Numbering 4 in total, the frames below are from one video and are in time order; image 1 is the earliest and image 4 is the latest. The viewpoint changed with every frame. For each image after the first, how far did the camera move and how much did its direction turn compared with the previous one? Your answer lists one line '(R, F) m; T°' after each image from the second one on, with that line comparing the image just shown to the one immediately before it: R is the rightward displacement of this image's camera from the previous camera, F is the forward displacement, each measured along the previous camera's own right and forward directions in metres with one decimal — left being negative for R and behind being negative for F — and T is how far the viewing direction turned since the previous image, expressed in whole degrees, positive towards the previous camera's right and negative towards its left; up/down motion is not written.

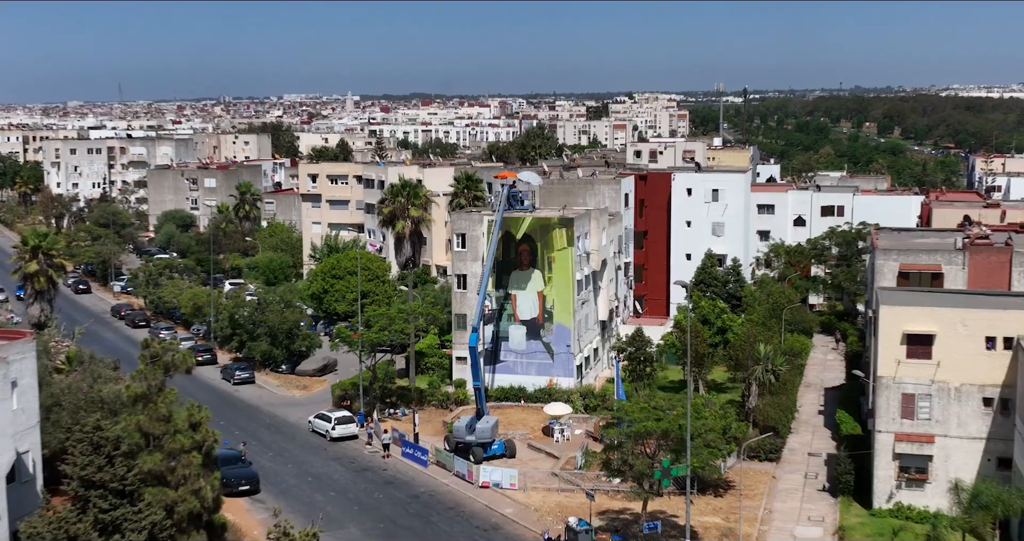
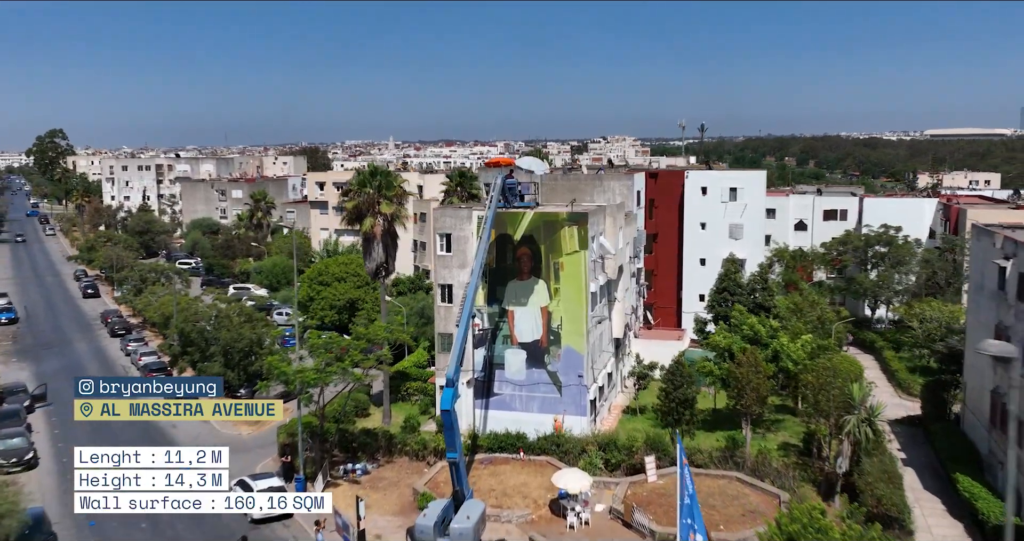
(+0.1, +8.1) m; 0°
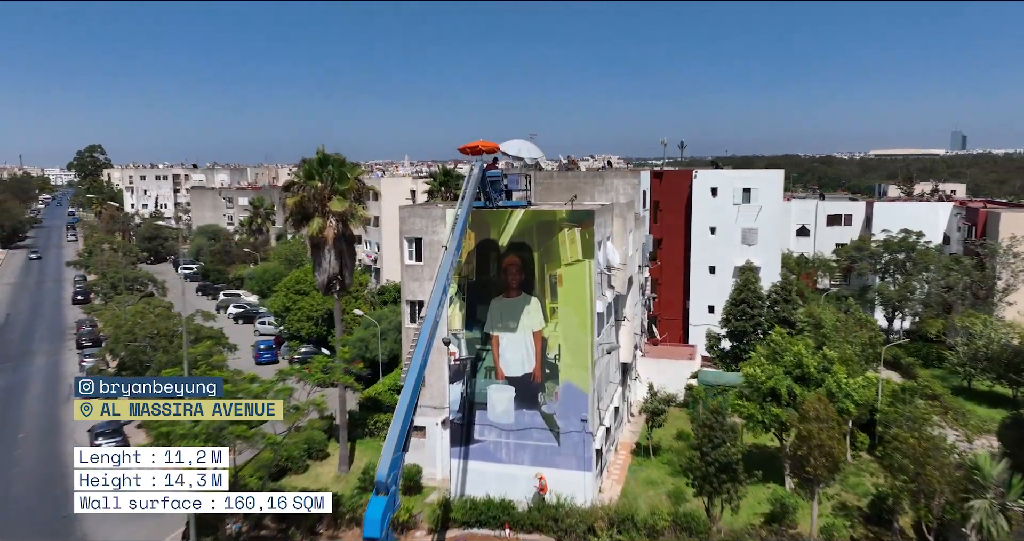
(+0.3, +6.4) m; 0°
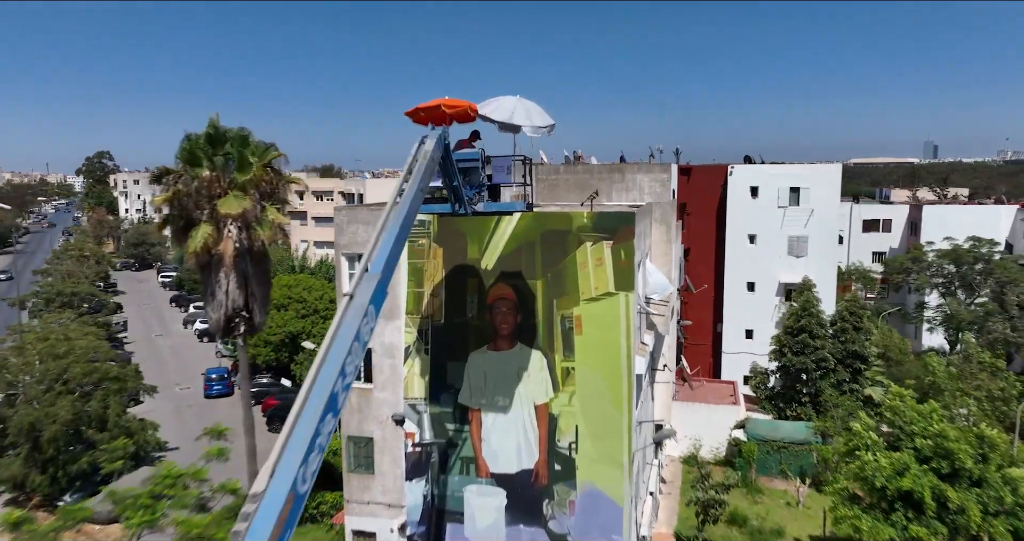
(+0.2, +8.5) m; 0°
